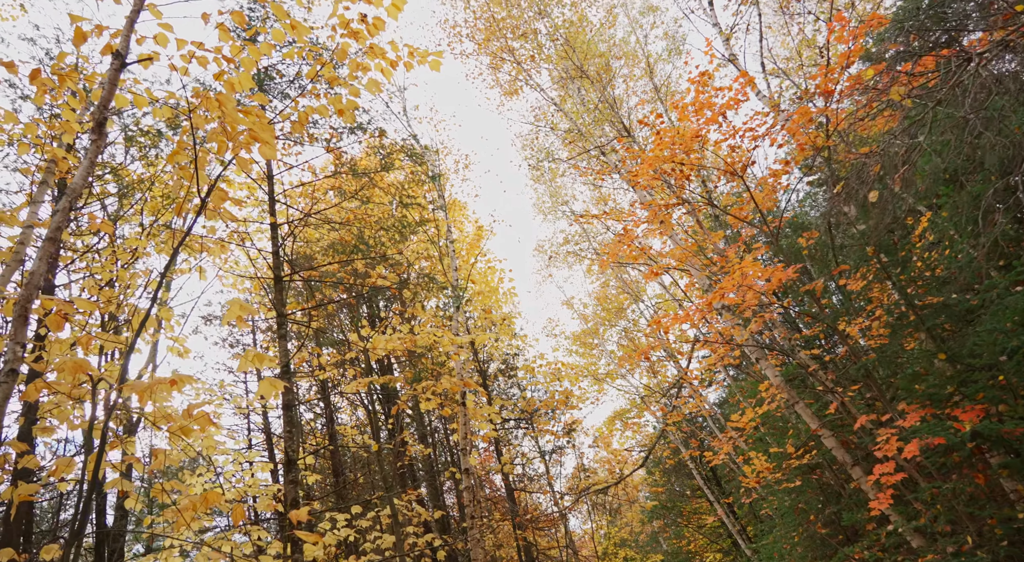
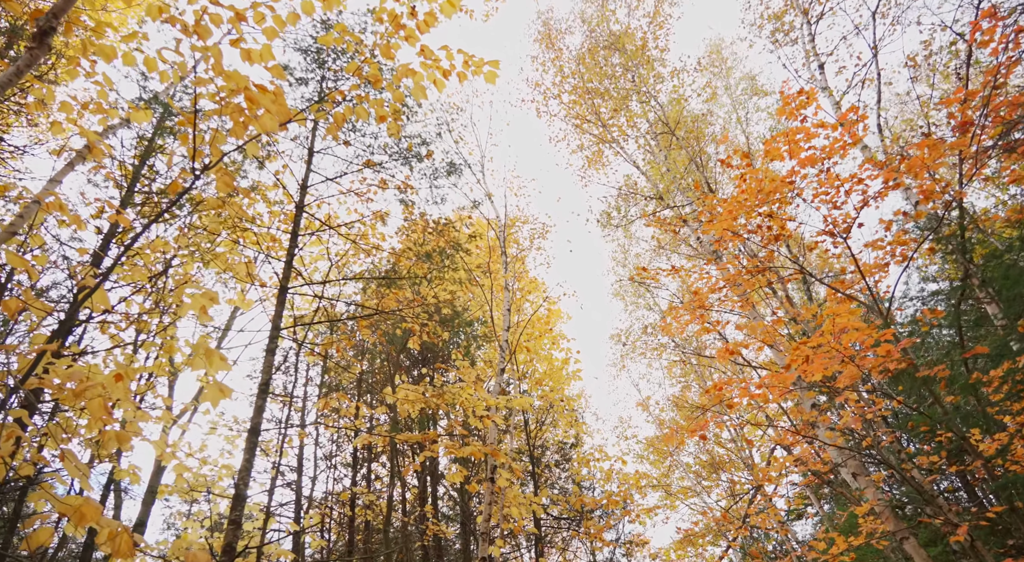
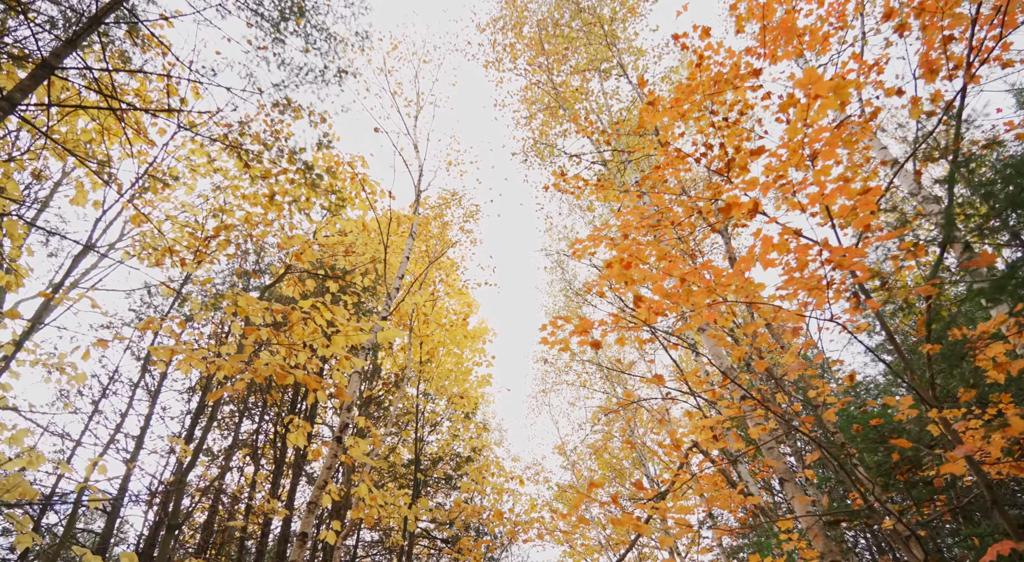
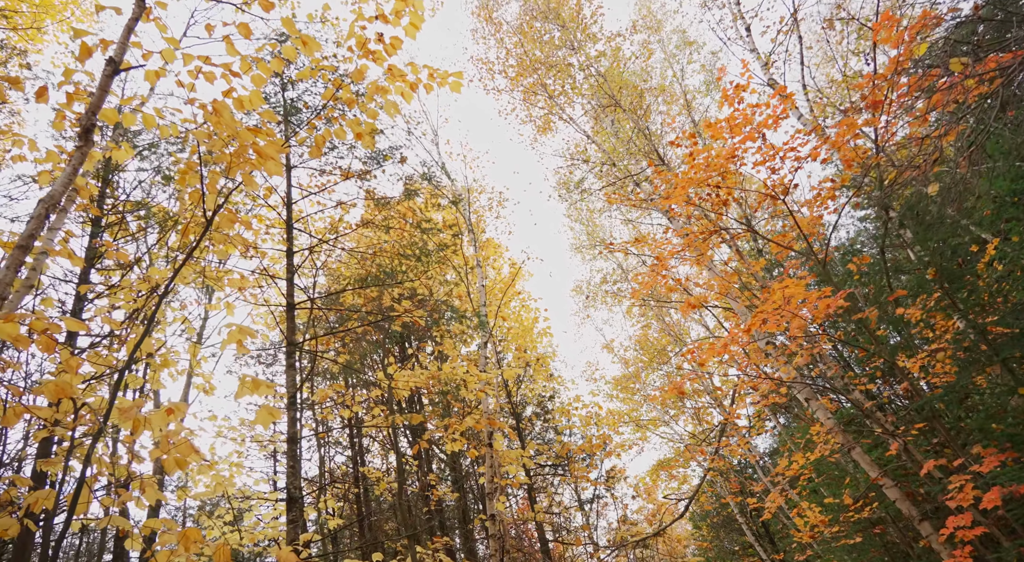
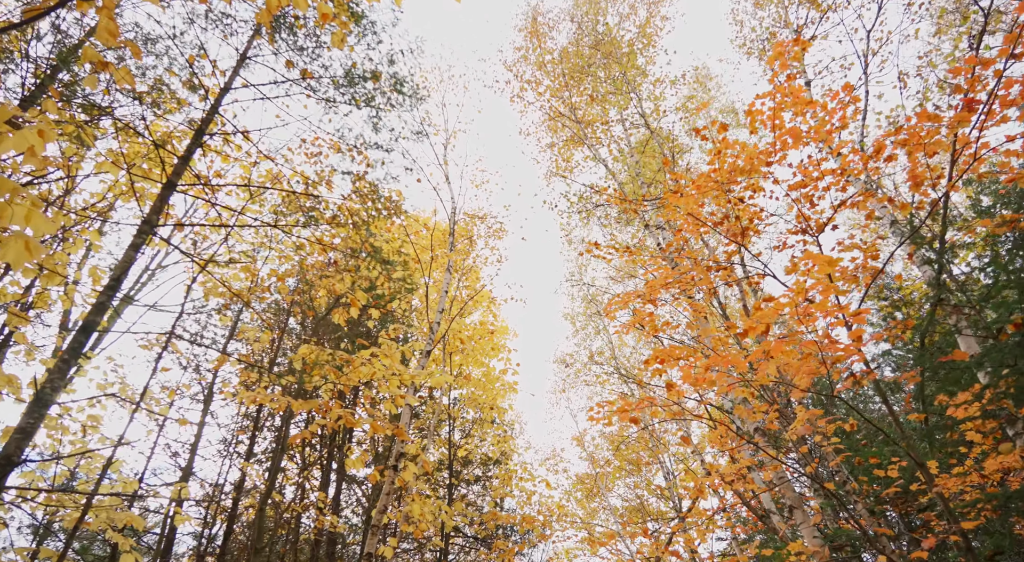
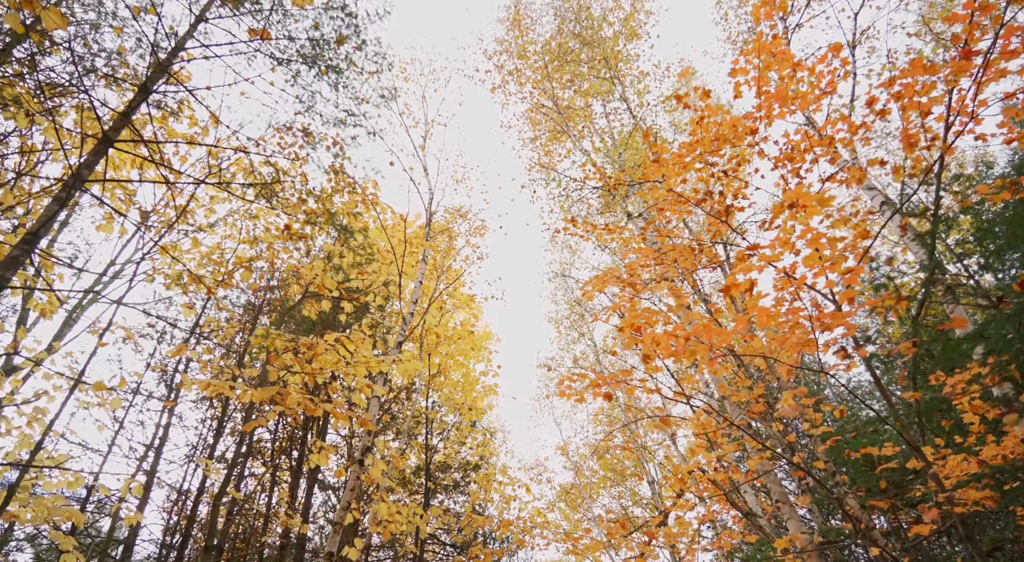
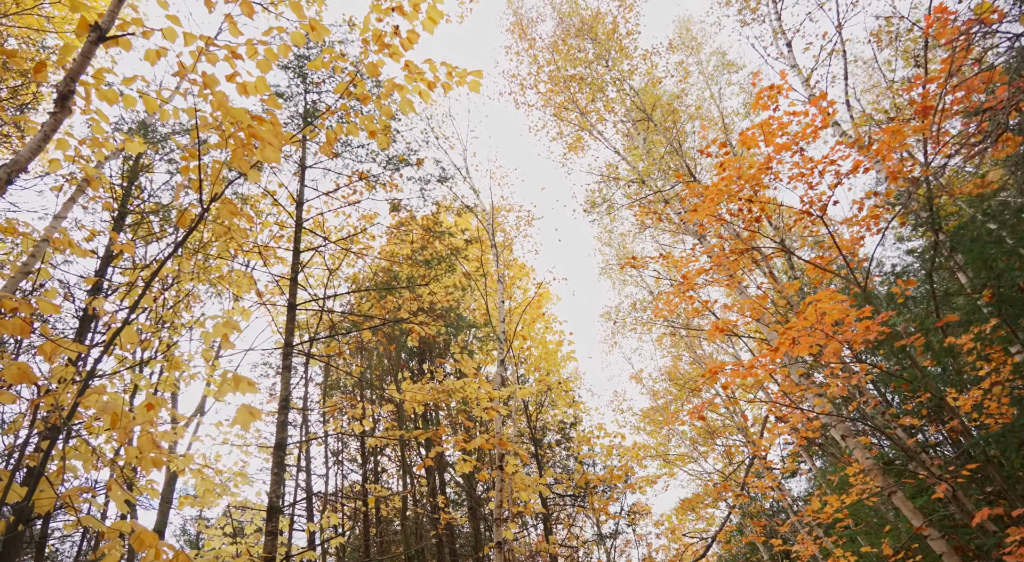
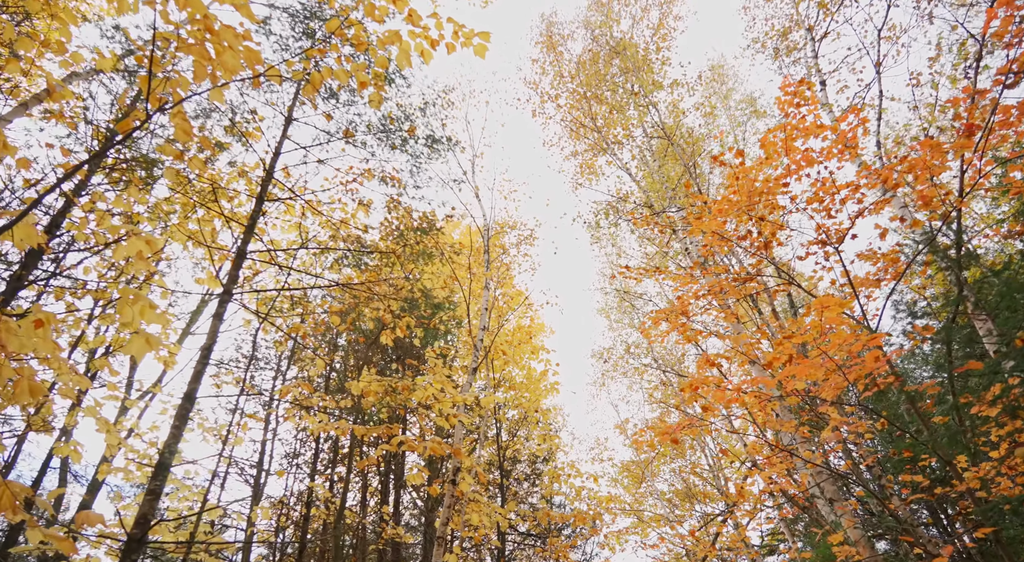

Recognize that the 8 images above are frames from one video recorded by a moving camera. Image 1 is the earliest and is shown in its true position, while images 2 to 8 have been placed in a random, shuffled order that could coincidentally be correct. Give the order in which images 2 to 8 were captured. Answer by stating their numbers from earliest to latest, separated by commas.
4, 7, 2, 8, 5, 6, 3
